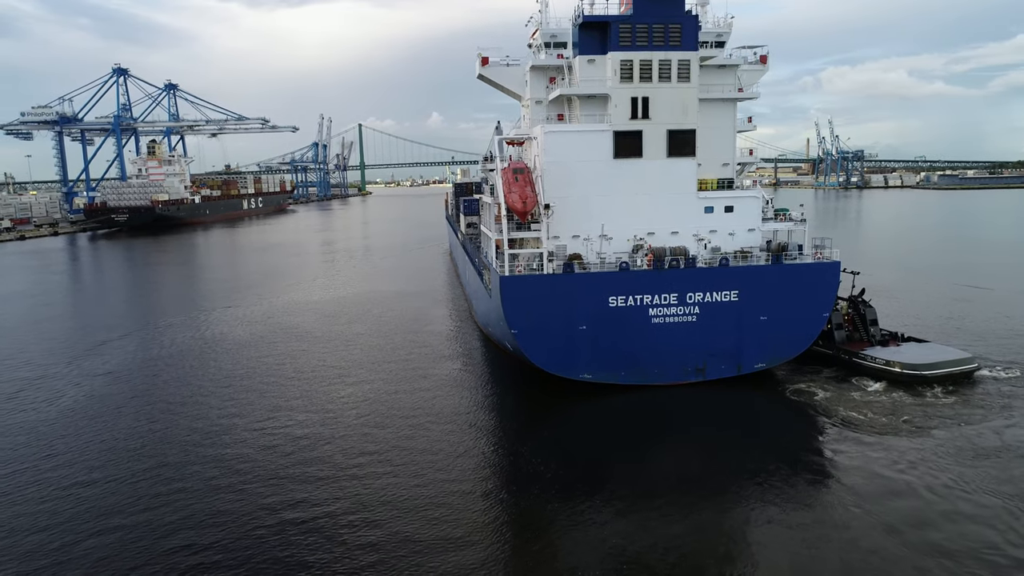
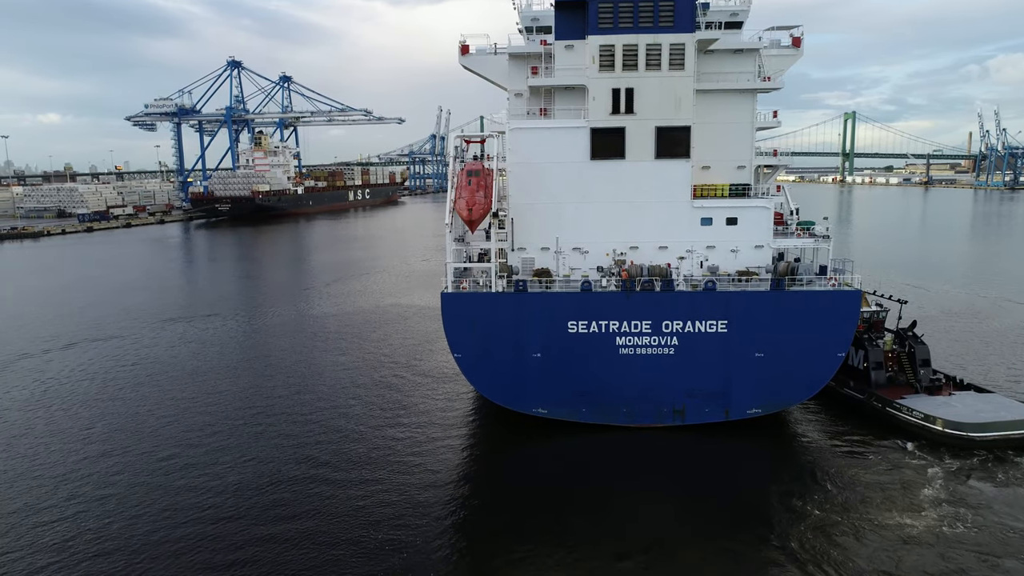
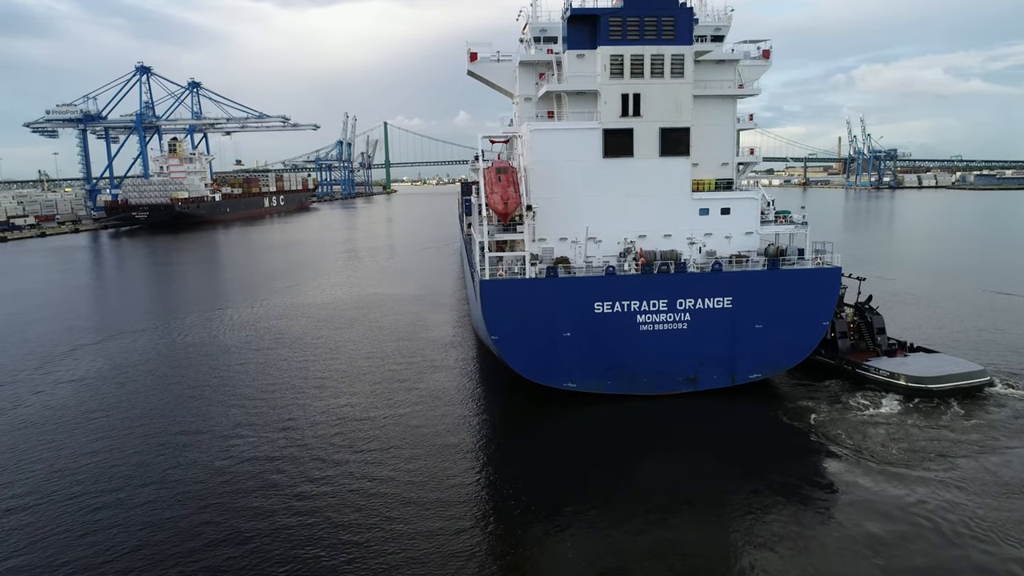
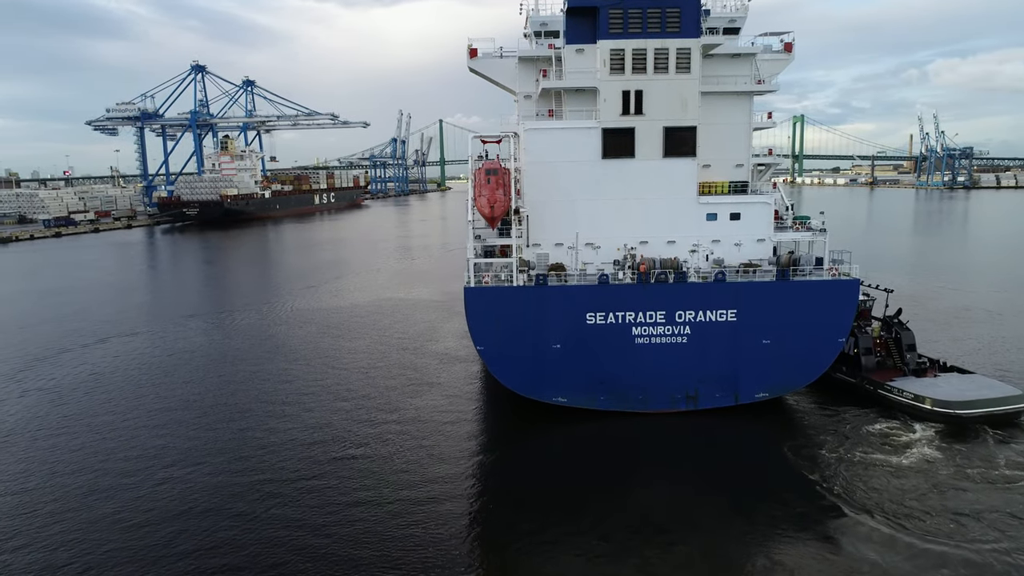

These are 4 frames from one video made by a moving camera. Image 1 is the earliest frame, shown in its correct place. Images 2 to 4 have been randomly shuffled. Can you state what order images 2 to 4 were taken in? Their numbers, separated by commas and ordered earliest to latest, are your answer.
3, 4, 2
